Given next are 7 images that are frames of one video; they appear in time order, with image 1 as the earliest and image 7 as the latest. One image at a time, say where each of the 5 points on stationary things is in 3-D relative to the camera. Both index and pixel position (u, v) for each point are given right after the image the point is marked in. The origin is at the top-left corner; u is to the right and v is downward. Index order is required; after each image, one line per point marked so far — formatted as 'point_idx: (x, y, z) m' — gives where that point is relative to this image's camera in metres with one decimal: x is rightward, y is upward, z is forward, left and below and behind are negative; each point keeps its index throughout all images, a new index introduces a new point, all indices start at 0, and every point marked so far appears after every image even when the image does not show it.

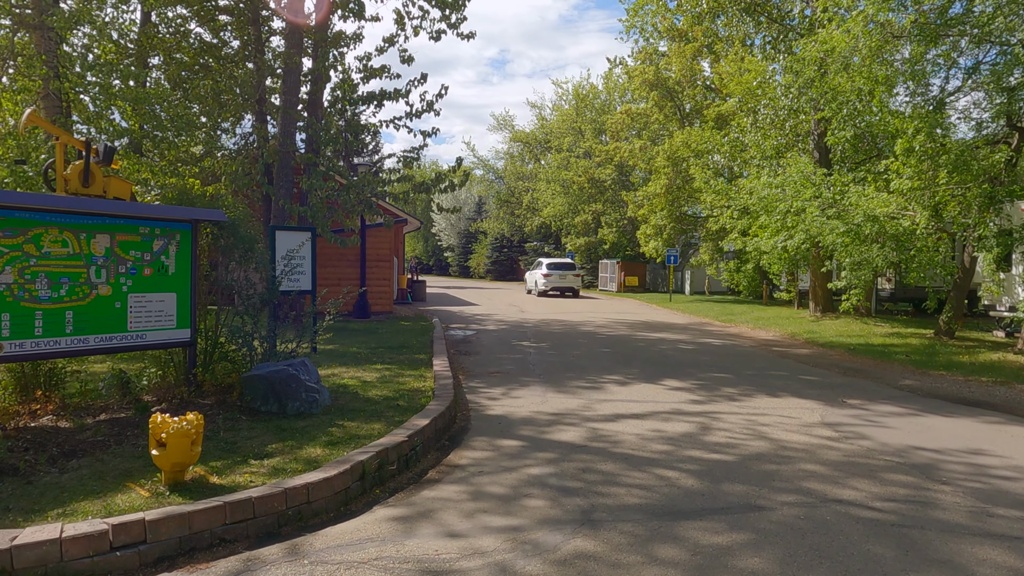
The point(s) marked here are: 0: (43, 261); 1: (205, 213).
0: (-4.1, +0.2, +6.7) m
1: (-3.2, +0.8, +7.9) m
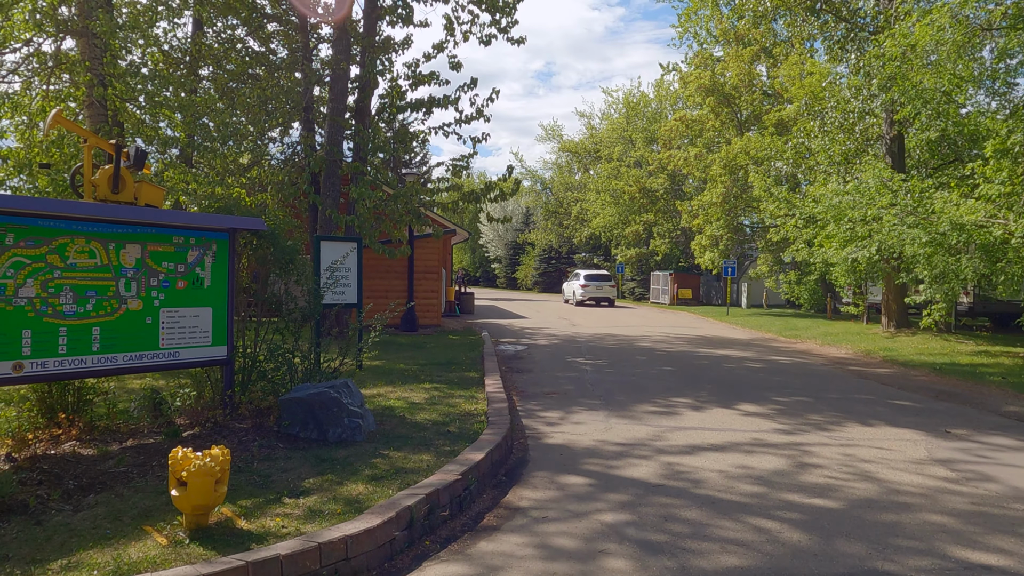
0: (-3.6, +0.1, +6.2) m
1: (-2.6, +0.6, +7.3) m
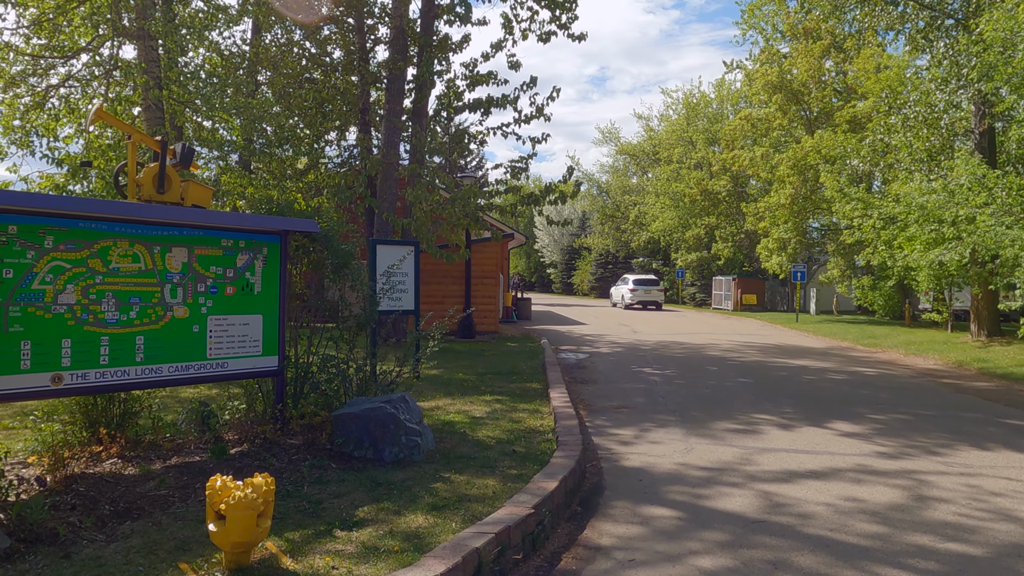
0: (-3.0, +0.1, +5.8) m
1: (-1.9, +0.6, +6.9) m
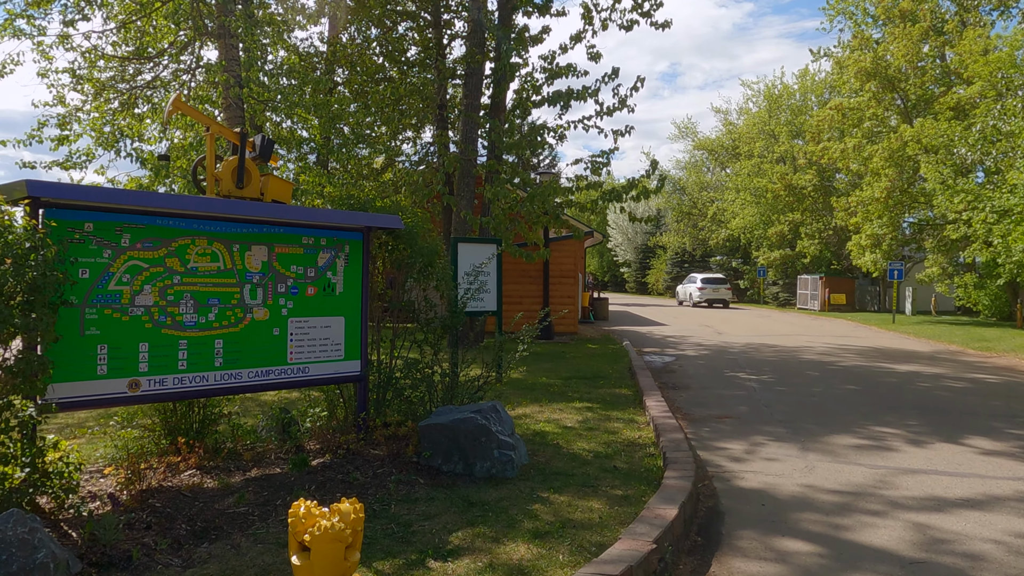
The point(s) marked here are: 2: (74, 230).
0: (-2.3, +0.1, +5.5) m
1: (-1.1, +0.6, +6.4) m
2: (-2.8, +0.4, +4.9) m
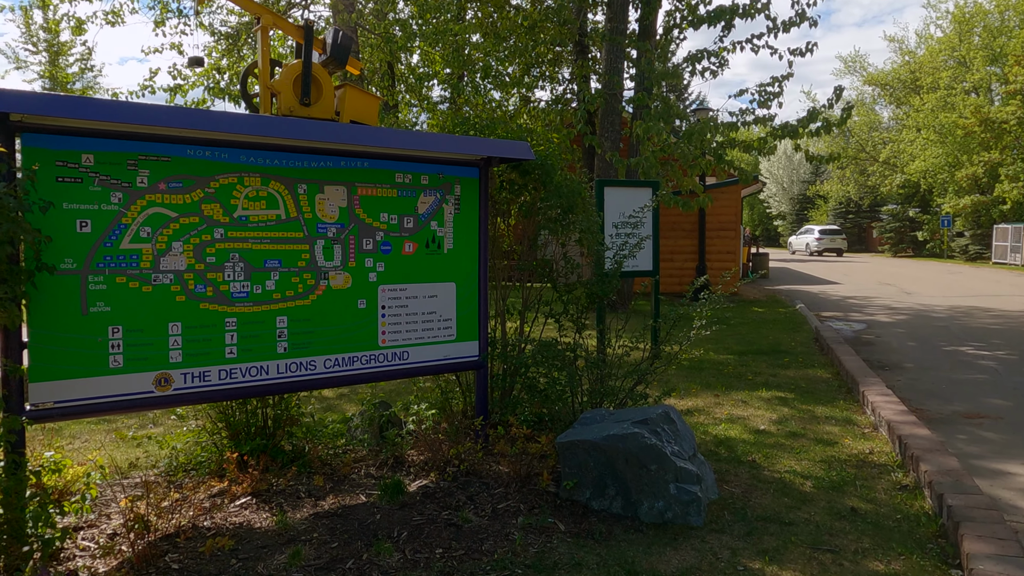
0: (-1.4, +0.3, +3.9) m
1: (-0.1, +0.9, +4.6) m
2: (-2.0, +0.6, +3.4) m
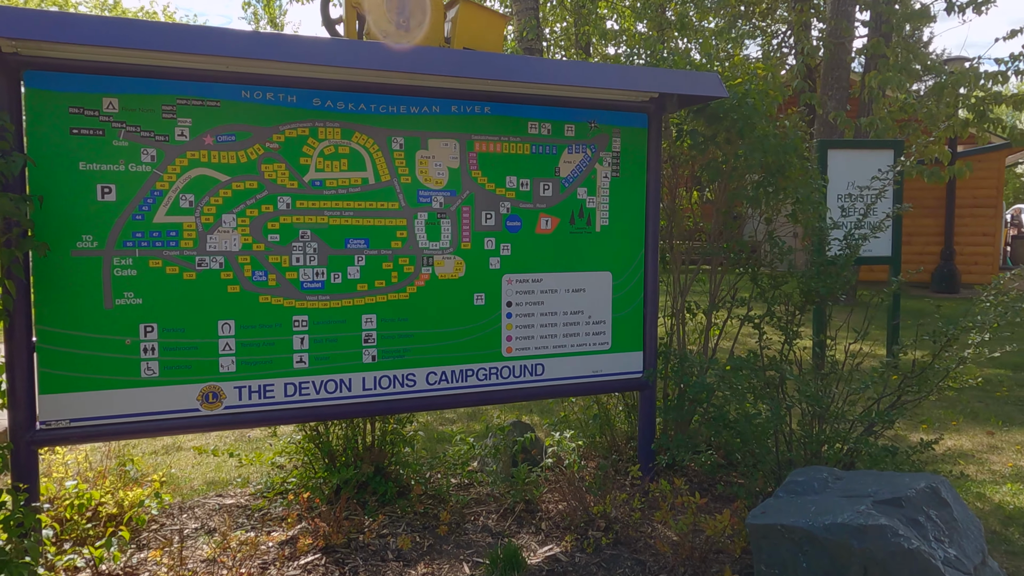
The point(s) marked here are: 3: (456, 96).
0: (-0.8, +0.3, +3.0) m
1: (+0.7, +0.9, +3.3) m
2: (-1.5, +0.6, +2.6) m
3: (-0.2, +0.8, +3.1) m
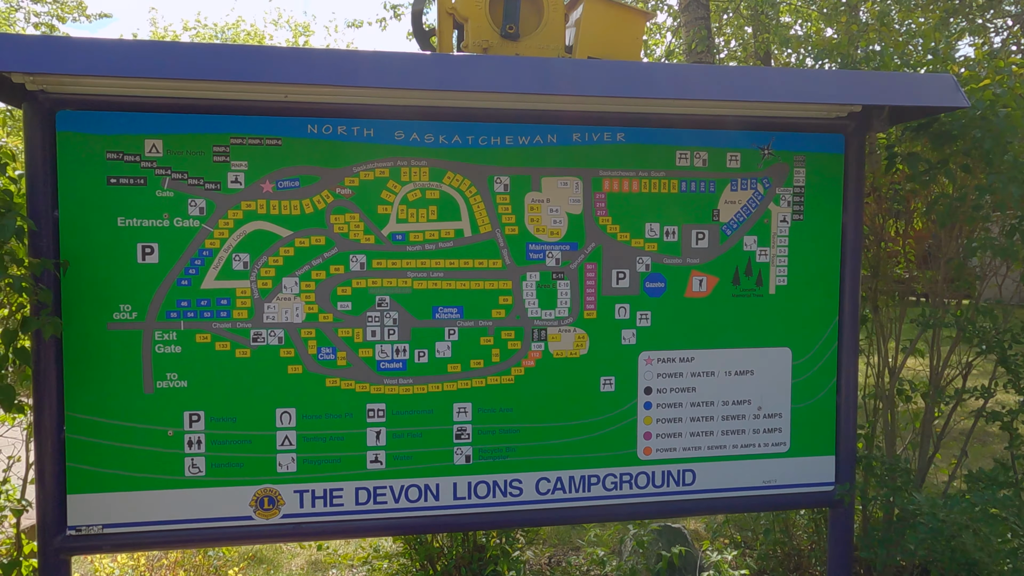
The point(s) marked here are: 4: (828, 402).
0: (-0.4, +0.1, +2.3) m
1: (+1.1, +0.6, +2.3) m
2: (-1.1, +0.4, +2.2) m
3: (+0.2, +0.5, +2.4) m
4: (+1.1, -0.4, +2.6) m
